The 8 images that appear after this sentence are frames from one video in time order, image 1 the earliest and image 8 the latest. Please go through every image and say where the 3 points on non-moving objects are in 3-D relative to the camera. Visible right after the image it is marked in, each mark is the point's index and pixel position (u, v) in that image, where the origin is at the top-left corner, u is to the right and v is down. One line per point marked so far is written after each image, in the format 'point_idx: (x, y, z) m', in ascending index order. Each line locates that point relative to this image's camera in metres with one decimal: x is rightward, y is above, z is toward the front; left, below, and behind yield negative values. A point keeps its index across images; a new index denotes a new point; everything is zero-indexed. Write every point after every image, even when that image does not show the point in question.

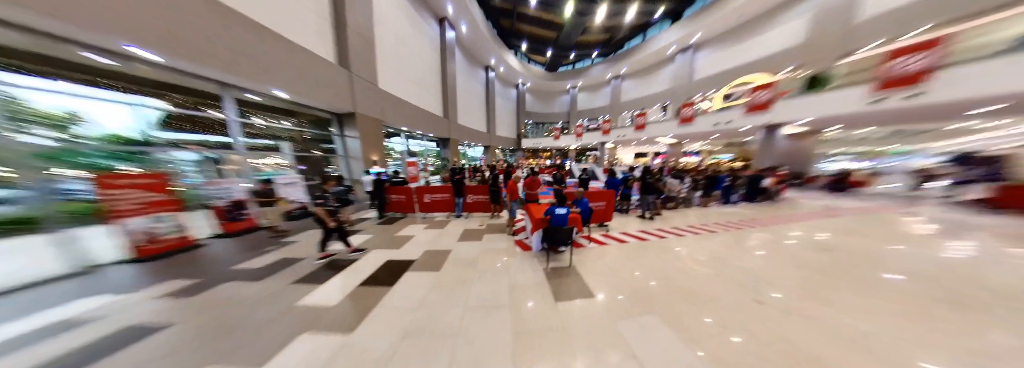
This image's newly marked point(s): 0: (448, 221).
0: (-1.8, -1.0, +4.4) m
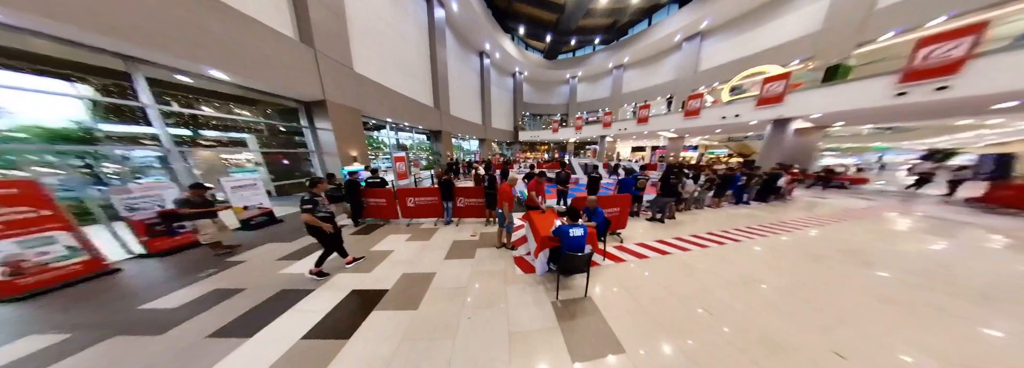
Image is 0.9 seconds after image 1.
0: (-1.8, -1.1, +3.8) m
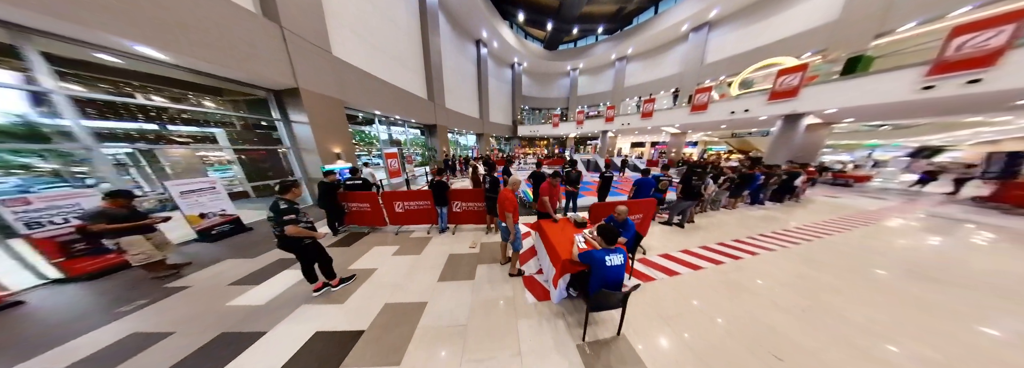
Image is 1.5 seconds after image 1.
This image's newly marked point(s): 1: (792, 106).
0: (-1.7, -1.2, +3.3) m
1: (+13.5, +3.8, +7.6) m
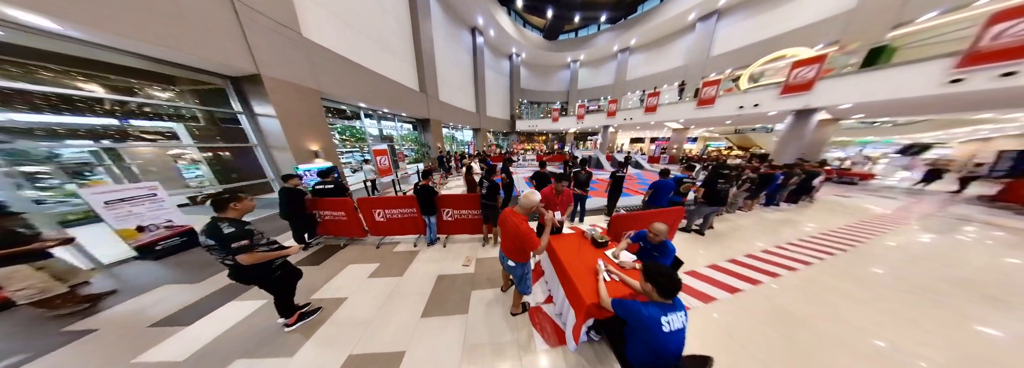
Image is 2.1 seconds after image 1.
0: (-1.7, -1.2, +2.8) m
1: (+13.5, +3.8, +7.2) m
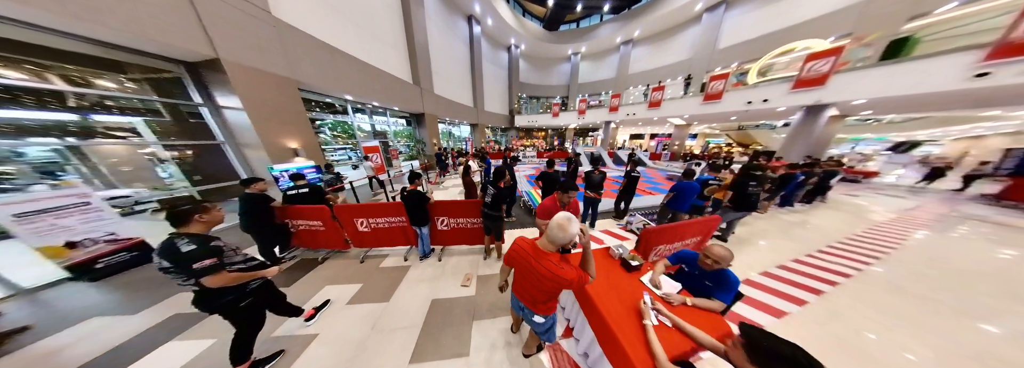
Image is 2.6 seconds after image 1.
0: (-1.6, -1.3, +2.4) m
1: (+13.5, +3.9, +6.9) m
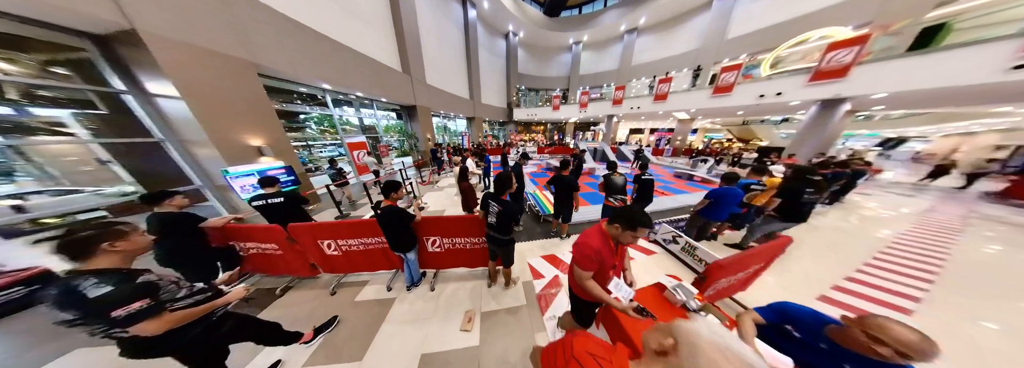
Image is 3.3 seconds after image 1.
0: (-1.5, -1.5, +1.9) m
1: (+13.5, +4.0, +6.6) m
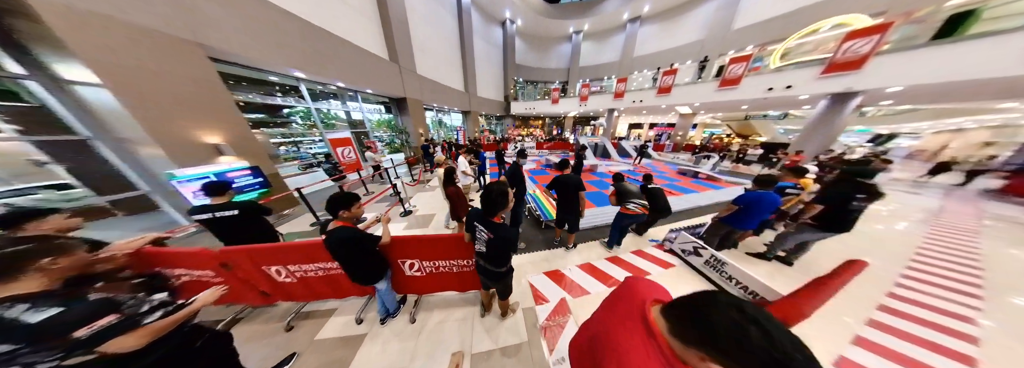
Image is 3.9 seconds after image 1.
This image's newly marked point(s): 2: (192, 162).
0: (-1.5, -1.5, +1.6) m
1: (+13.4, +4.1, +6.2) m
2: (-6.5, +0.5, +3.2) m
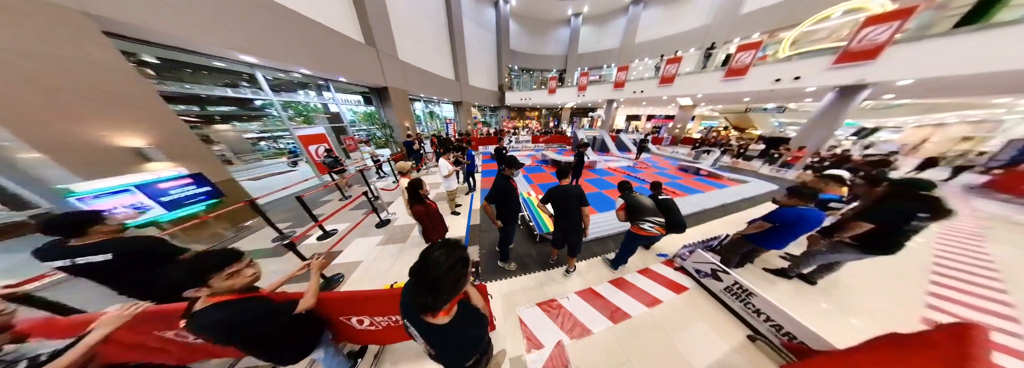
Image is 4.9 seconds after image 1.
0: (-1.6, -1.8, +1.2) m
1: (+13.1, +4.2, +5.9) m
2: (-6.6, +0.3, +2.6) m
